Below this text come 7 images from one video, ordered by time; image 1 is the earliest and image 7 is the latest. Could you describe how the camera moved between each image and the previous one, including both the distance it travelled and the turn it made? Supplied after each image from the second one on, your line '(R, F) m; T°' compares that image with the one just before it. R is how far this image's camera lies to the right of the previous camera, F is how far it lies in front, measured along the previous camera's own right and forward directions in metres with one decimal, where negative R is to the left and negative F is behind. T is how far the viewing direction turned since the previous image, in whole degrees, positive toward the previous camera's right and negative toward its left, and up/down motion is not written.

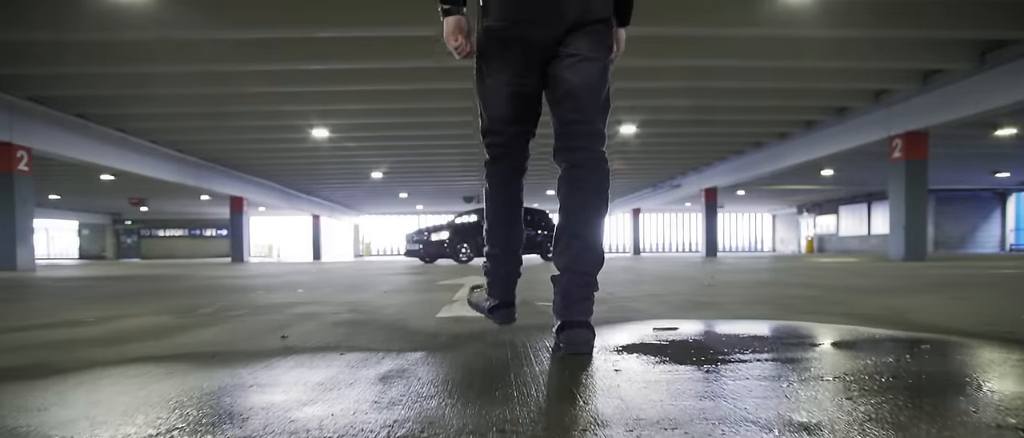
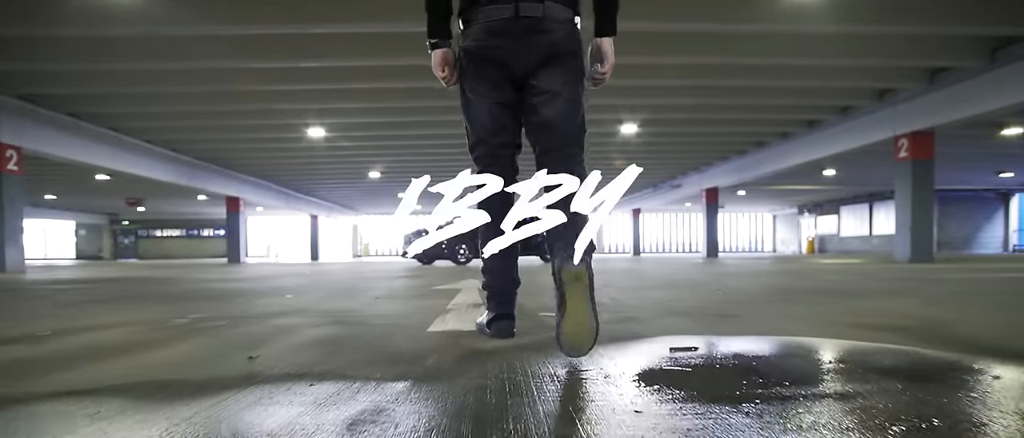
(0.0, +0.2) m; 0°
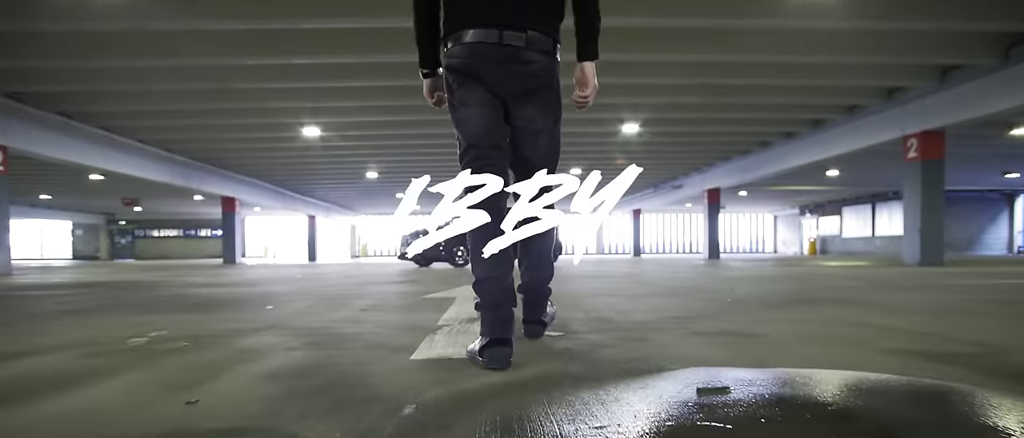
(0.0, +0.2) m; 0°
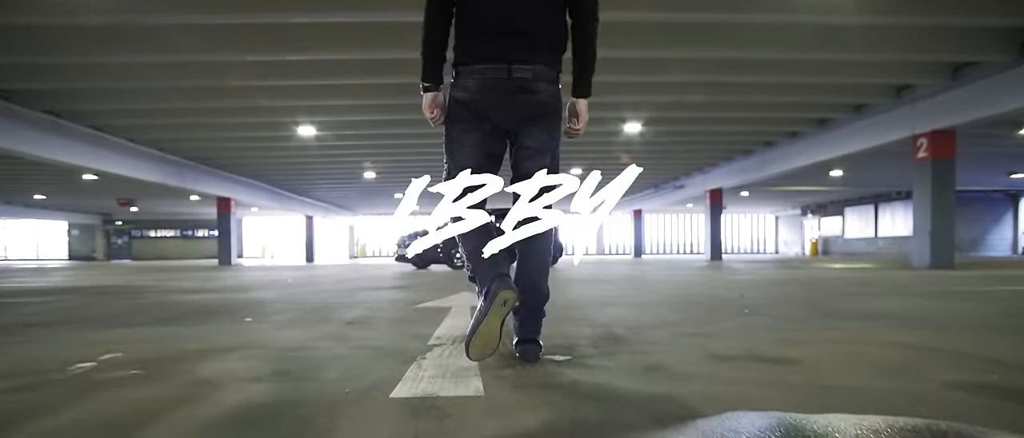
(0.0, +0.2) m; 0°
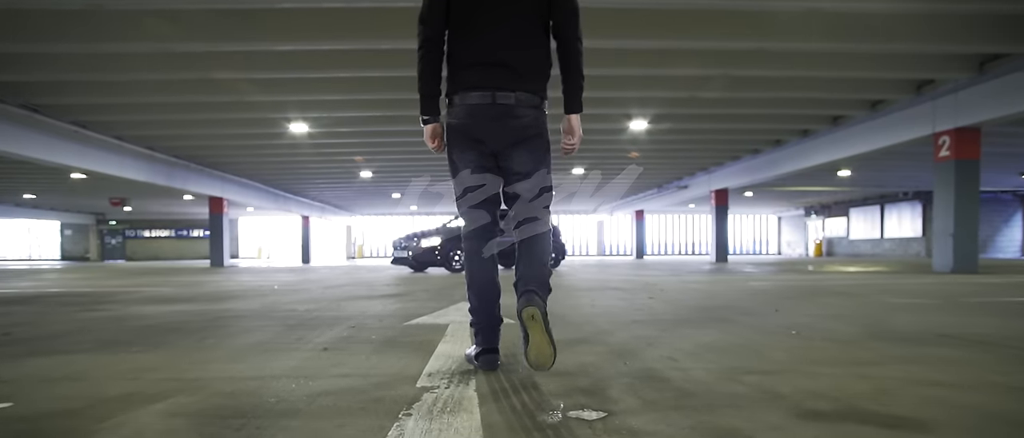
(0.0, +0.5) m; 0°
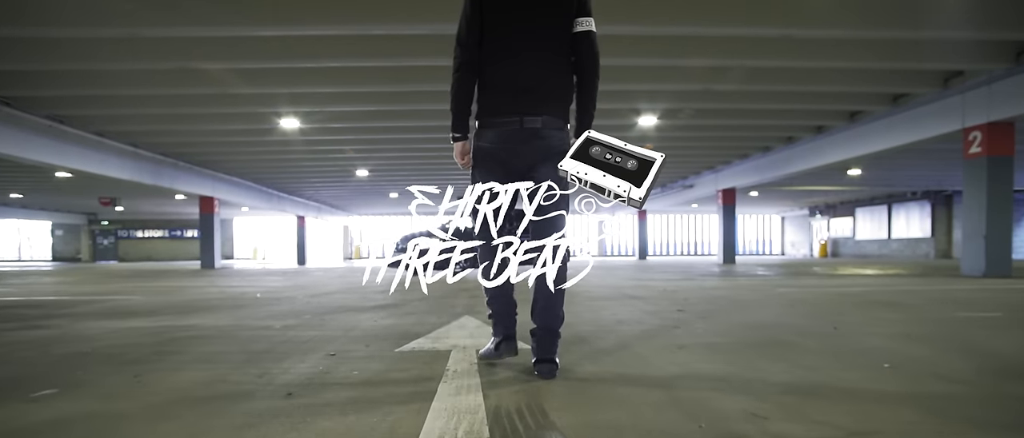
(-0.1, +0.6) m; 0°
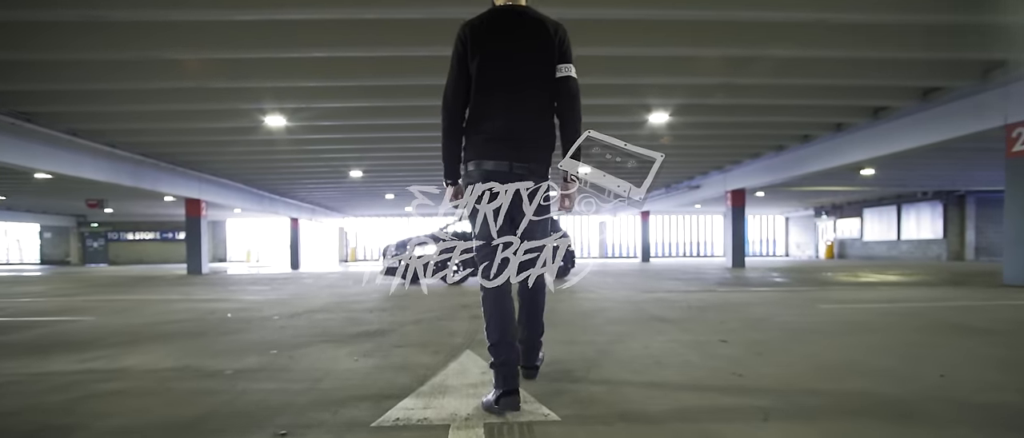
(-0.1, +0.7) m; 0°
